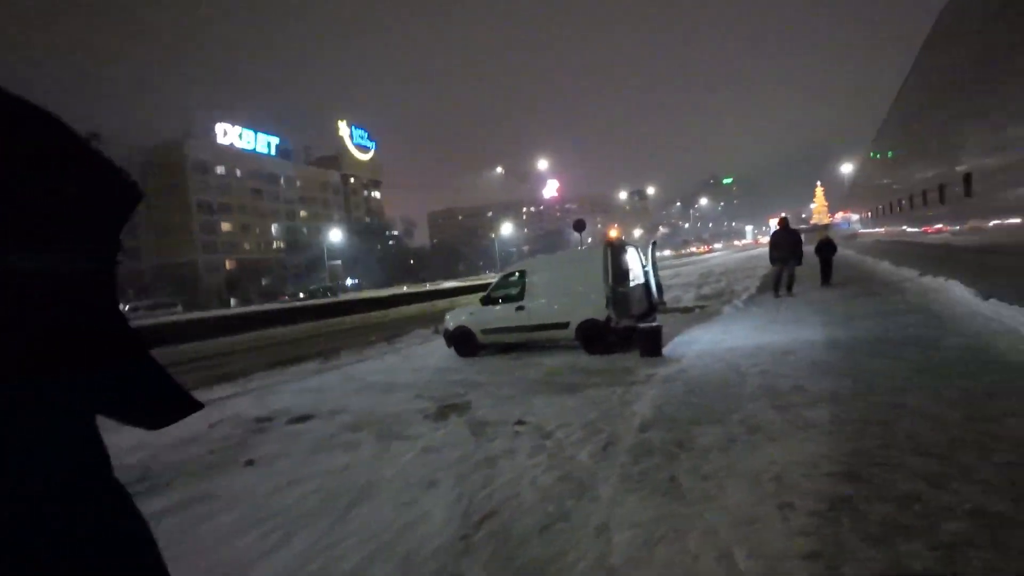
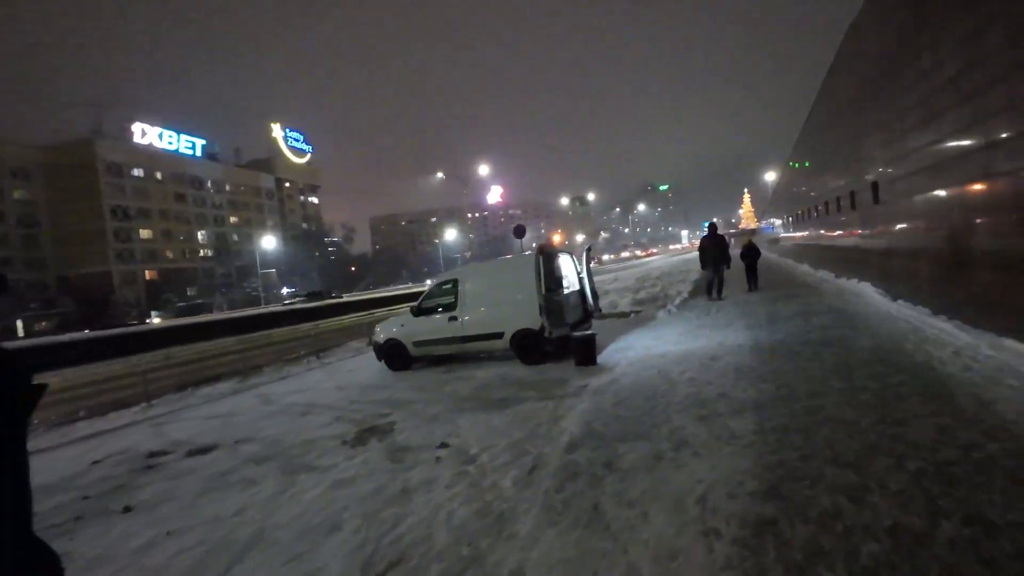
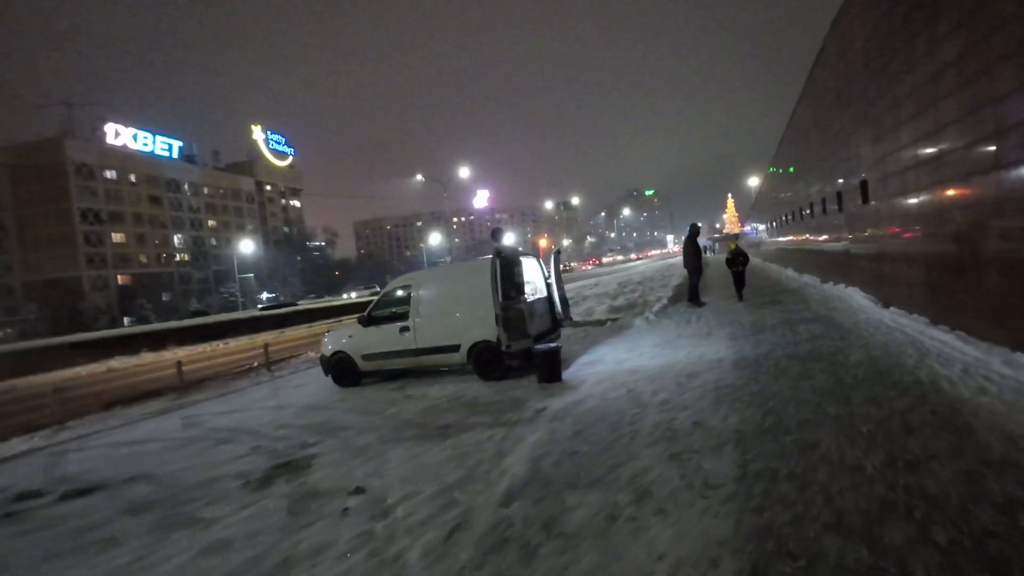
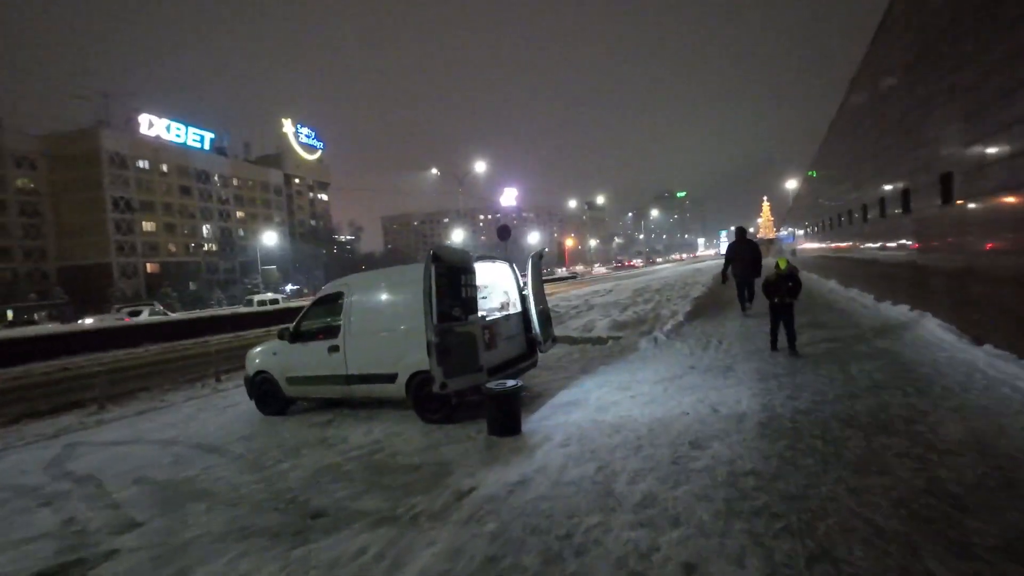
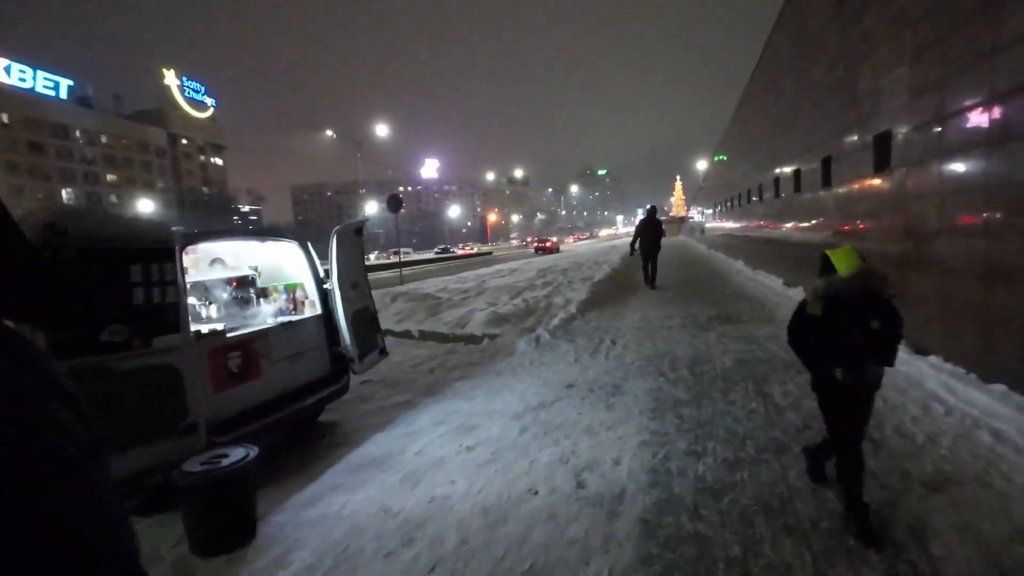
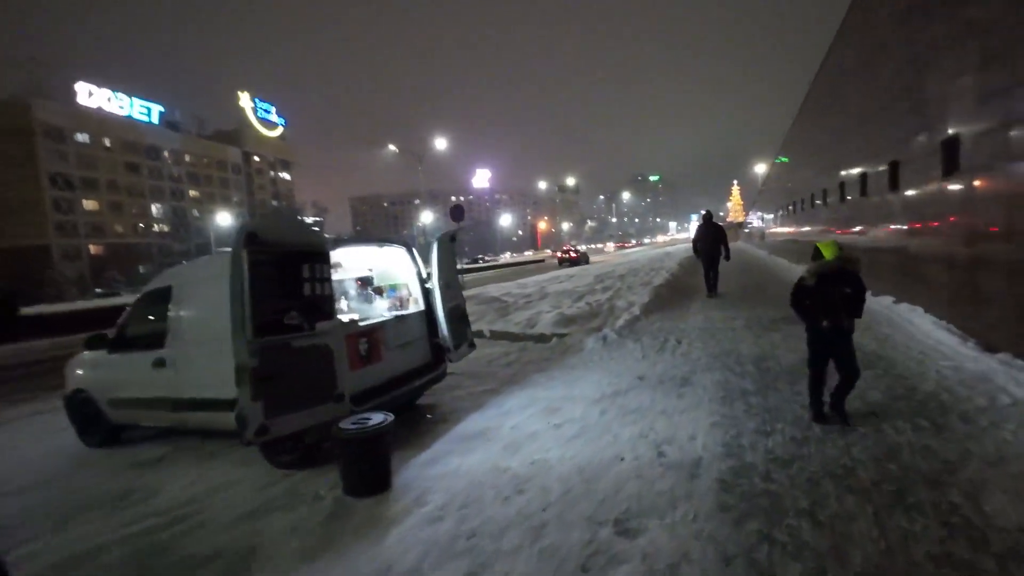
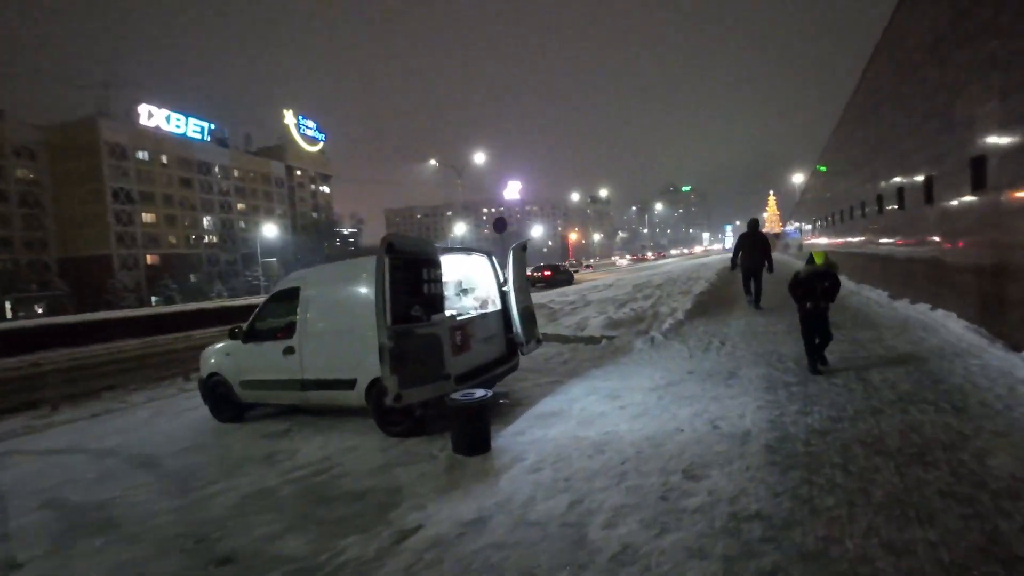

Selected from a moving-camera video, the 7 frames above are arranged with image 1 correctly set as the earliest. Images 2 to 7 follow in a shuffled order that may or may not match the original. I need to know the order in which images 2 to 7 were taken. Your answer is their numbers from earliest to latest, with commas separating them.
2, 3, 4, 7, 6, 5
